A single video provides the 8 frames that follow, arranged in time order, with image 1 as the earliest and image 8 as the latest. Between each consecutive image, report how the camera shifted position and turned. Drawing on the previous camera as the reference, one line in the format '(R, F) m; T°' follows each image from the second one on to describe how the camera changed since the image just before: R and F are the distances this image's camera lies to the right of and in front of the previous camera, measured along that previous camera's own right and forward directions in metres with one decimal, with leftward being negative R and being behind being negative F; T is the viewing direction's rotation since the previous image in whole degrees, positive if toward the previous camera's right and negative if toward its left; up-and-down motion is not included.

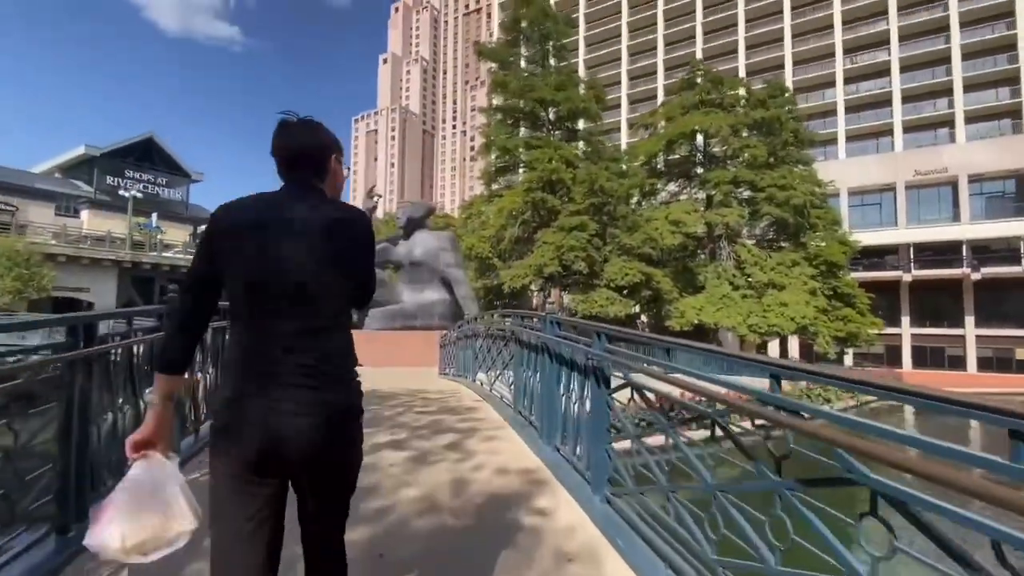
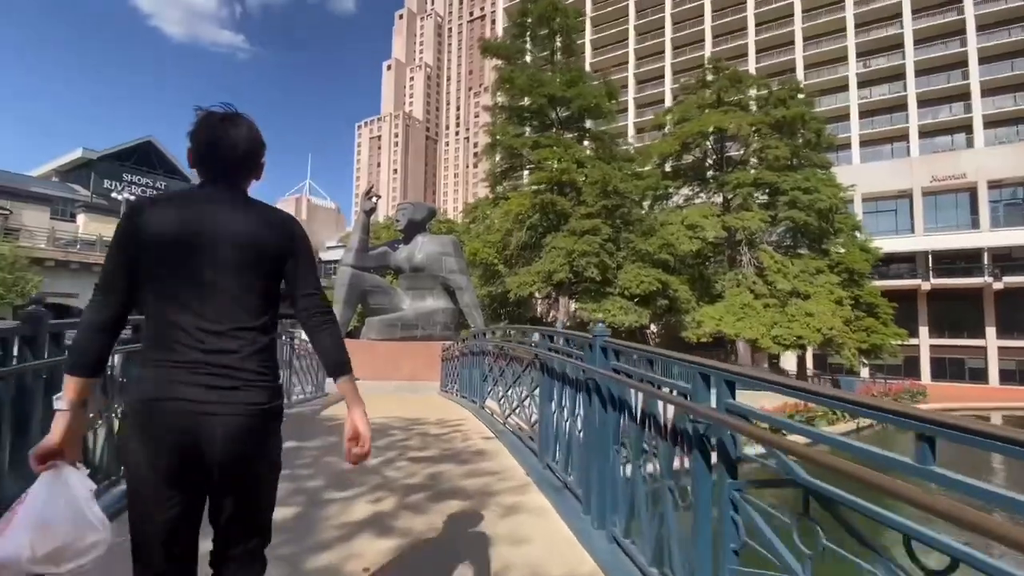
(-0.1, +1.1) m; 0°
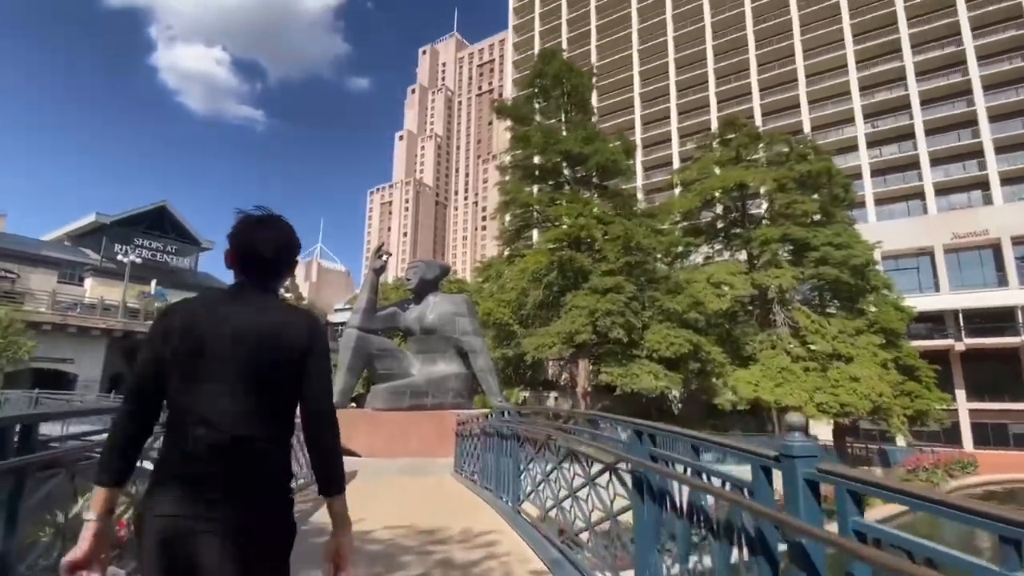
(-0.2, +1.1) m; -1°
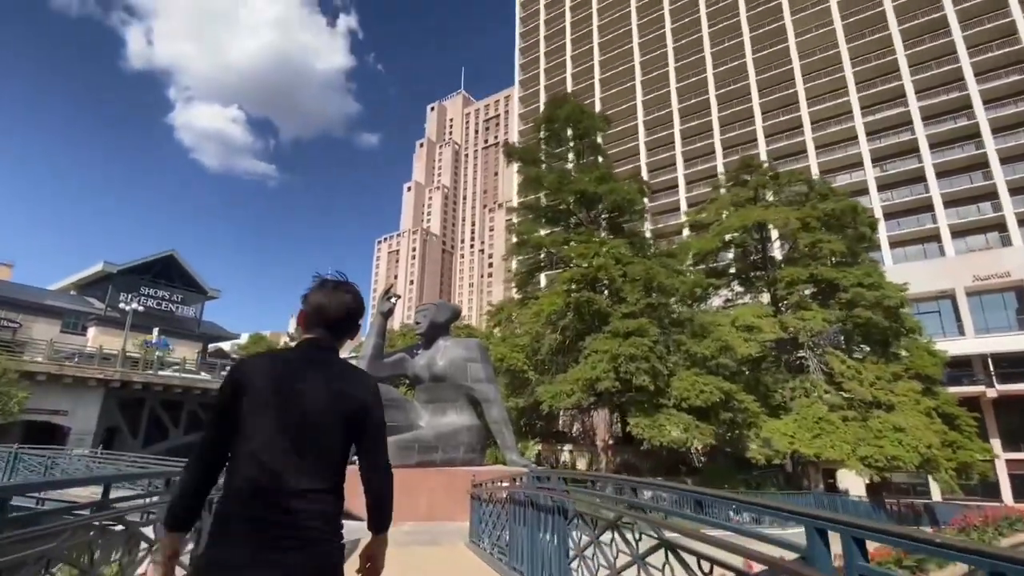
(-0.2, +0.9) m; -1°
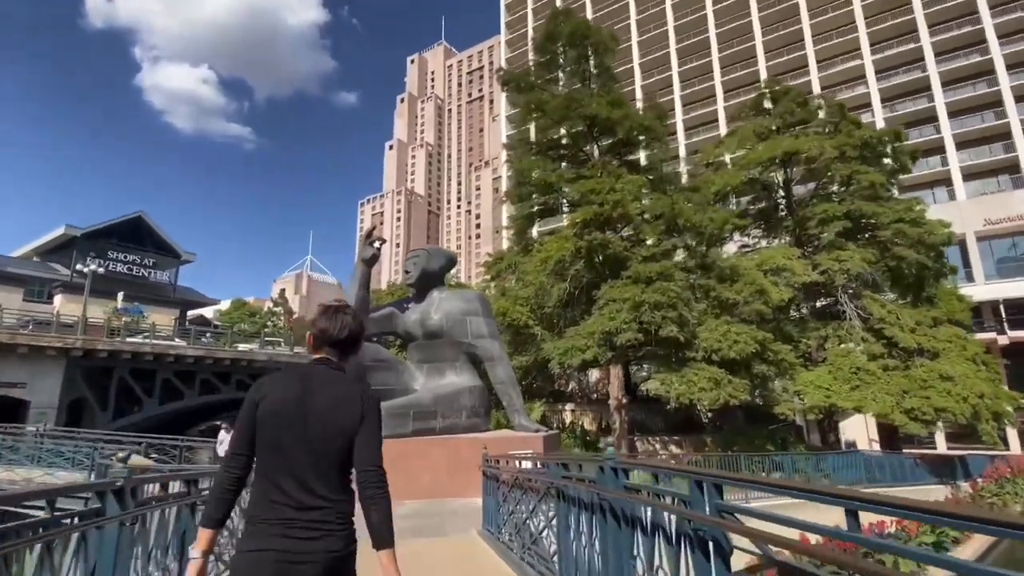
(-0.4, +1.8) m; +1°
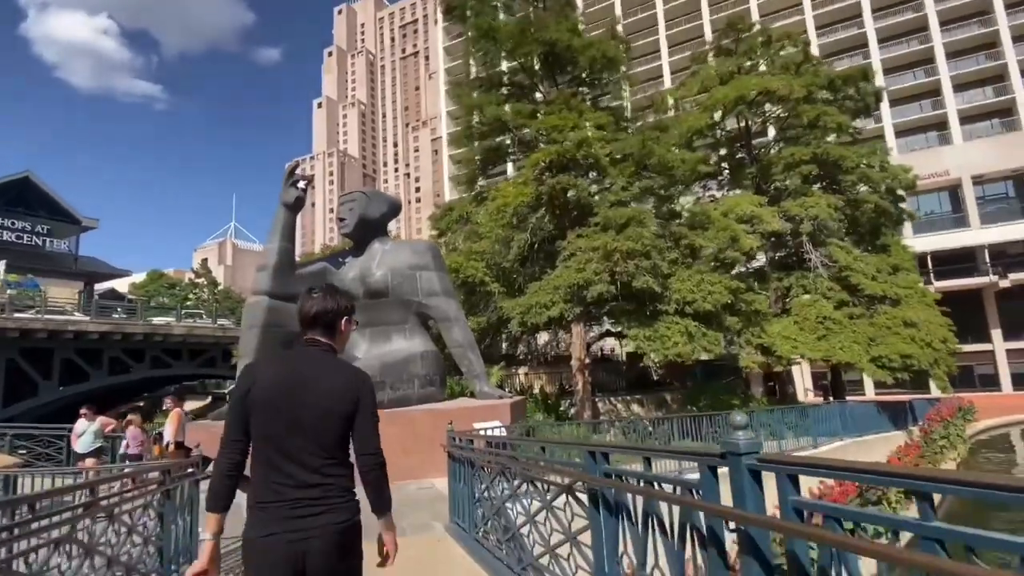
(-0.3, +1.4) m; +6°
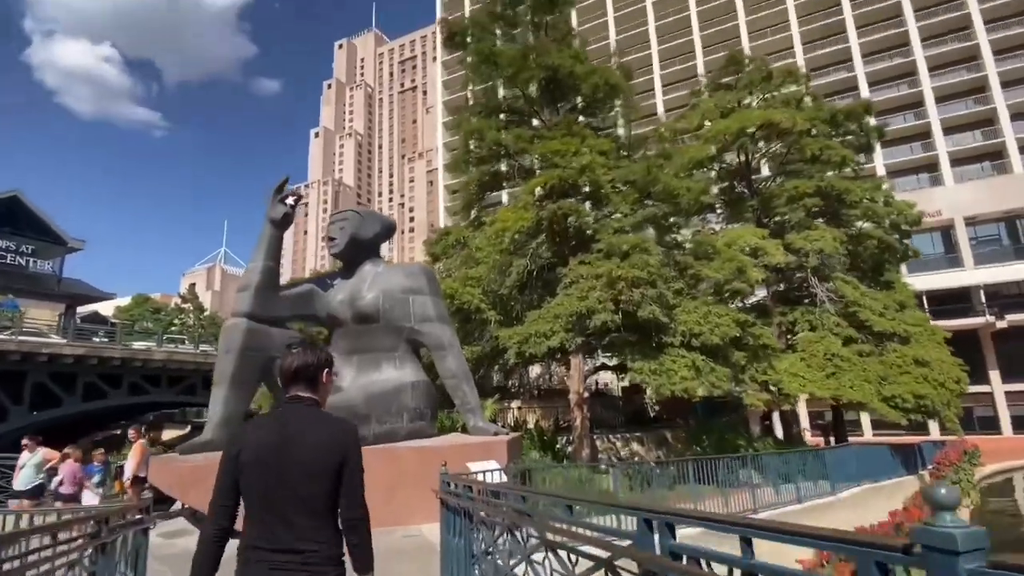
(-0.1, +0.6) m; +1°
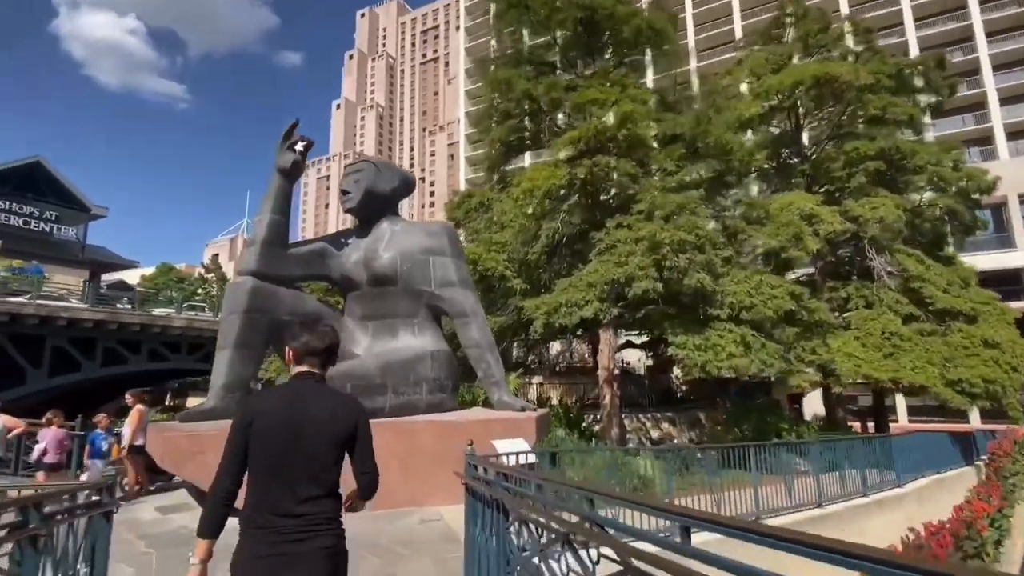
(-0.1, +0.9) m; -2°
